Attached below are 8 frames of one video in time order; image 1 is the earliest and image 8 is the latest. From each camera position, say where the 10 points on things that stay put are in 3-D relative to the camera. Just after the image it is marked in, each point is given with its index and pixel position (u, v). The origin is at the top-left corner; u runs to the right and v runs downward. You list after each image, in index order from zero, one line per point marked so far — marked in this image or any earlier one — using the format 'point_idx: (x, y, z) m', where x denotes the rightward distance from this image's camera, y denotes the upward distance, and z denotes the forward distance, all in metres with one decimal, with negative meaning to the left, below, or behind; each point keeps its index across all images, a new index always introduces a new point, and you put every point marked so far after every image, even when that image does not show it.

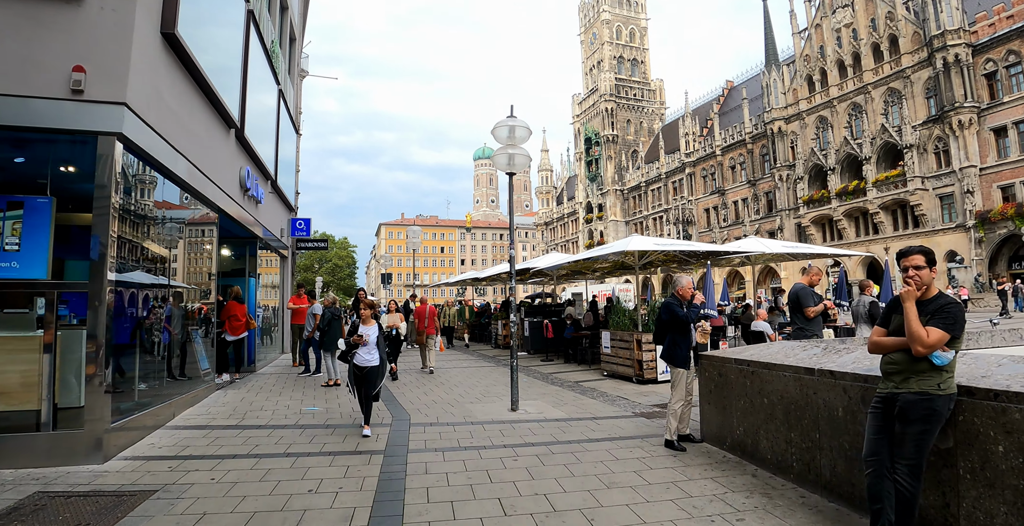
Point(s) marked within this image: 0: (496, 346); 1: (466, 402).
0: (-0.5, -3.0, +19.1) m
1: (-0.8, -2.5, +9.2) m
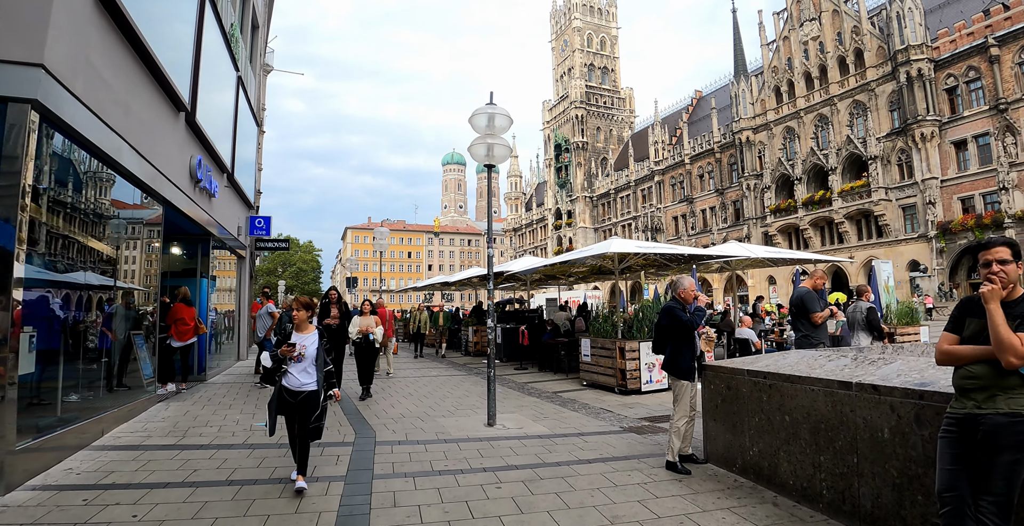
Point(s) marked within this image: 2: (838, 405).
0: (-1.5, -3.2, +18.3) m
1: (-1.2, -2.5, +8.4) m
2: (+2.3, -1.0, +3.7) m
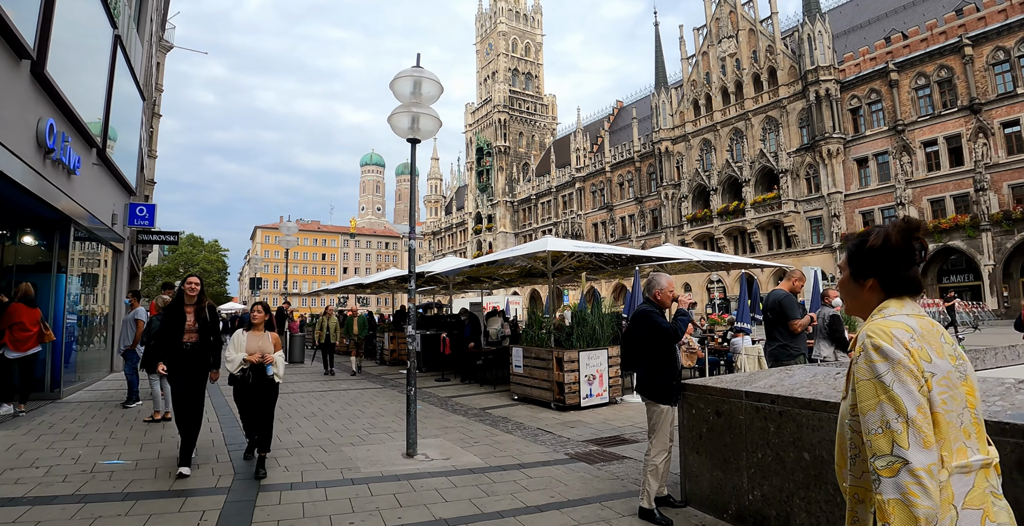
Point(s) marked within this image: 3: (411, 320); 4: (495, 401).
0: (-4.0, -3.1, +16.6) m
1: (-2.2, -2.4, +6.9) m
2: (+2.0, -1.0, +2.8) m
3: (-1.5, -0.8, +7.7) m
4: (-0.3, -2.5, +9.7) m
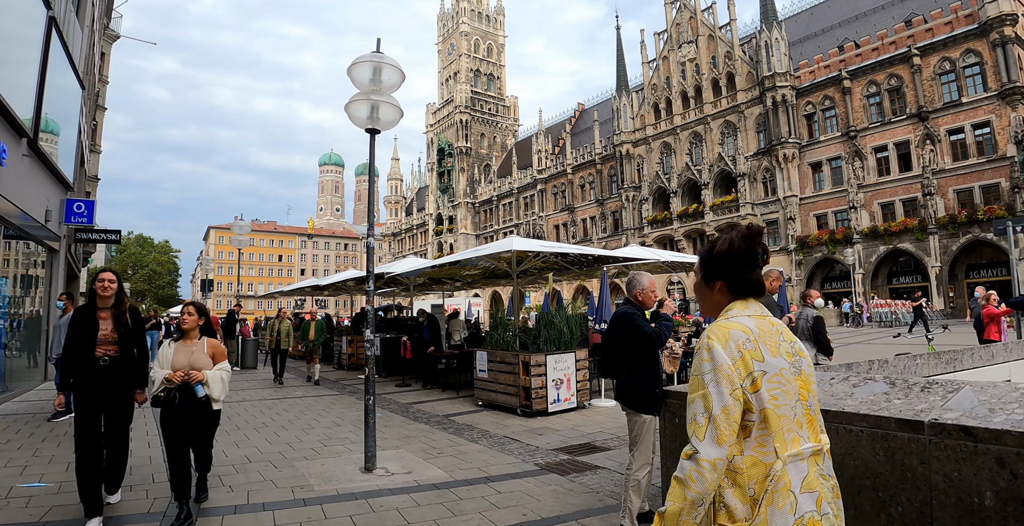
0: (-5.1, -3.2, +15.8) m
1: (-2.6, -2.4, +6.3) m
2: (+1.9, -0.9, +2.6) m
3: (-2.0, -0.8, +7.2) m
4: (-0.9, -2.5, +9.3) m
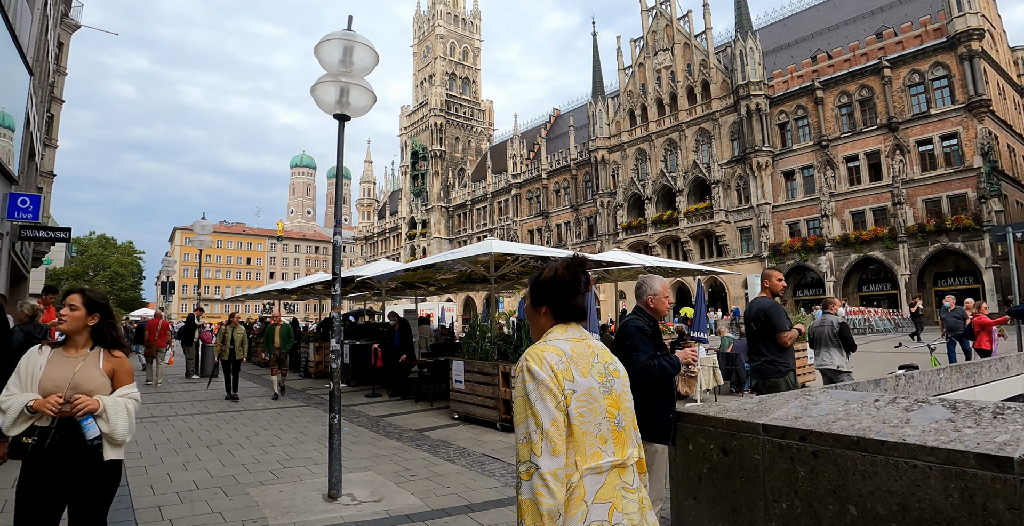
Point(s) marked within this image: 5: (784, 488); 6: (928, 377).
0: (-5.9, -3.2, +15.0) m
1: (-2.8, -2.4, +5.6) m
2: (+1.9, -1.0, +2.1) m
3: (-2.2, -0.9, +6.6) m
4: (-1.3, -2.6, +8.6) m
5: (+1.4, -1.2, +2.7) m
6: (+3.1, -0.9, +4.0) m
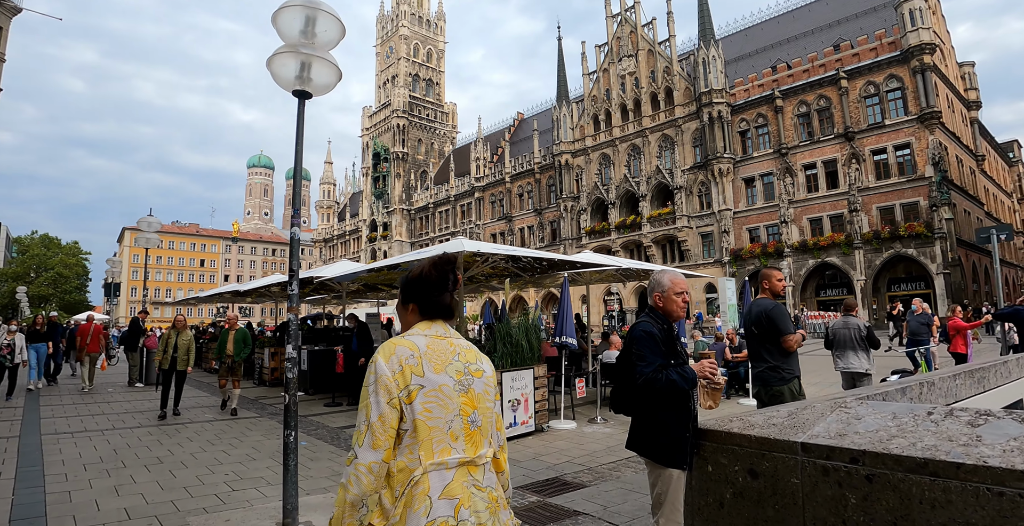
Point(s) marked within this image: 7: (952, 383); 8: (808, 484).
0: (-6.8, -3.3, +14.0) m
1: (-3.0, -2.3, +4.9) m
2: (+1.9, -0.9, +1.8) m
3: (-2.5, -0.8, +5.9) m
4: (-1.7, -2.6, +8.0) m
5: (+1.4, -1.1, +2.3) m
6: (+3.1, -0.8, +3.7) m
7: (+3.2, -0.9, +3.8) m
8: (+1.4, -1.0, +2.4) m
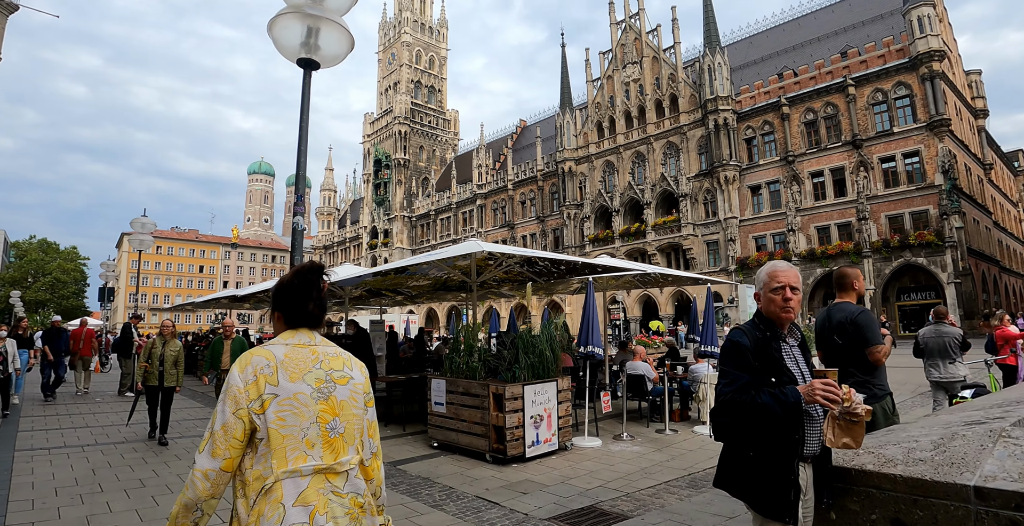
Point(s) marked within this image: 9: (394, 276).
0: (-6.6, -3.4, +13.6) m
1: (-2.9, -2.3, +4.5) m
2: (+2.1, -0.9, +1.4) m
3: (-2.3, -0.9, +5.6) m
4: (-1.6, -2.6, +7.6) m
5: (+1.6, -1.1, +2.0) m
6: (+3.2, -0.9, +3.3) m
7: (+3.3, -0.9, +3.4) m
8: (+1.5, -1.0, +2.0) m
9: (-2.5, -0.3, +11.0) m
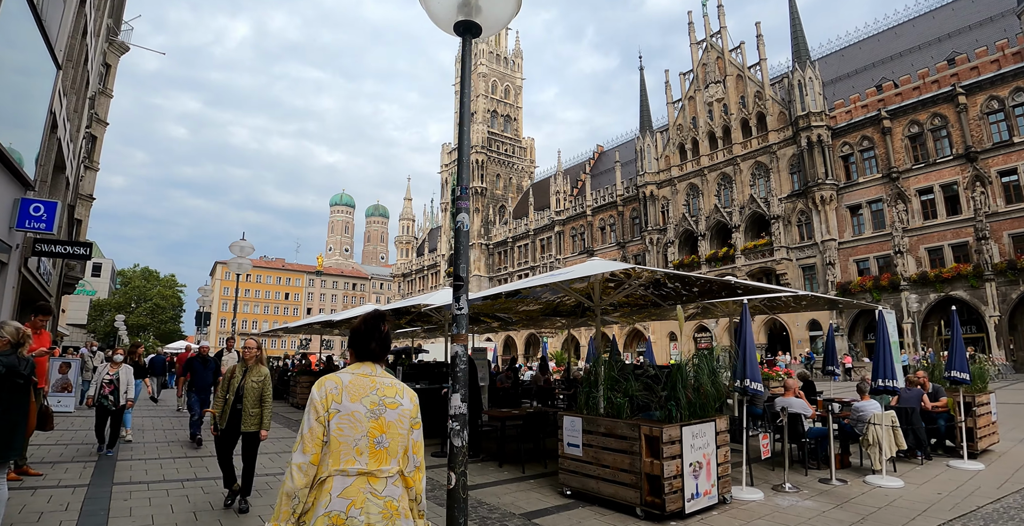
0: (-4.3, -4.1, +14.1) m
1: (-1.8, -2.6, +4.7) m
2: (+2.6, -1.0, +1.0) m
3: (-1.1, -1.2, +5.7) m
4: (-0.1, -3.1, +7.5) m
5: (+2.2, -1.2, +1.6) m
6: (+4.0, -1.0, +2.7) m
7: (+4.1, -1.0, +2.8) m
8: (+2.2, -1.1, +1.7) m
9: (-0.6, -0.9, +11.1) m
